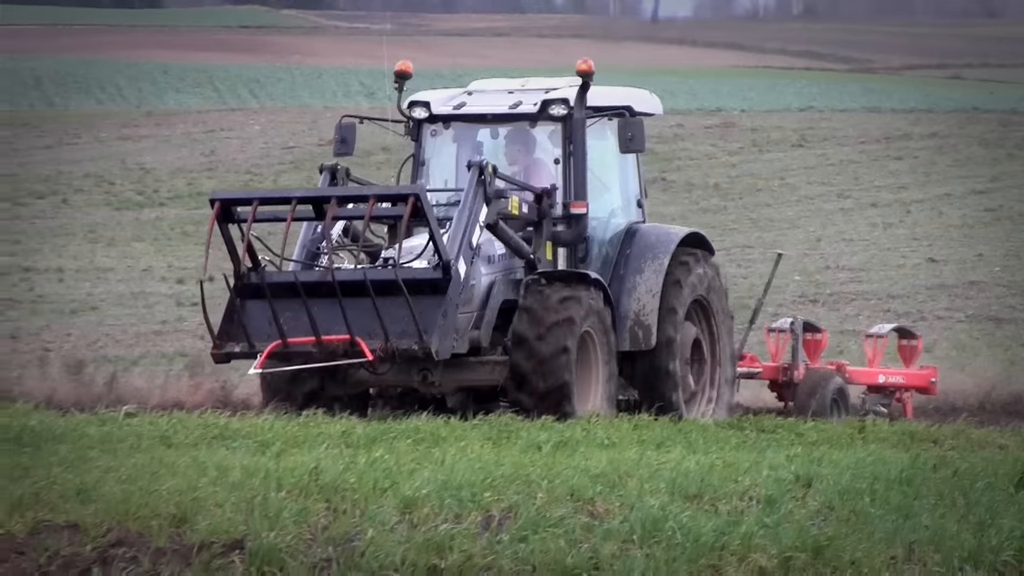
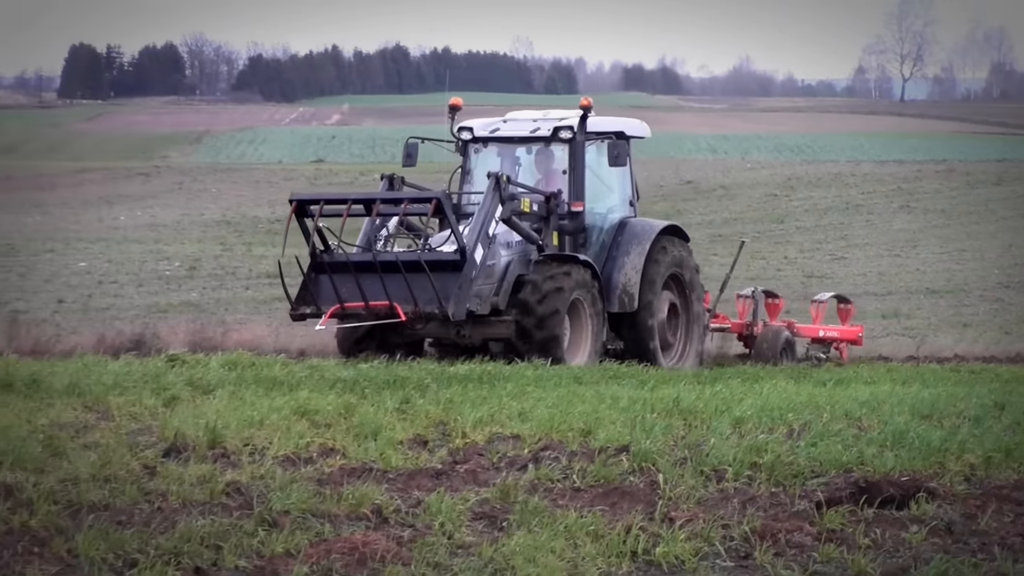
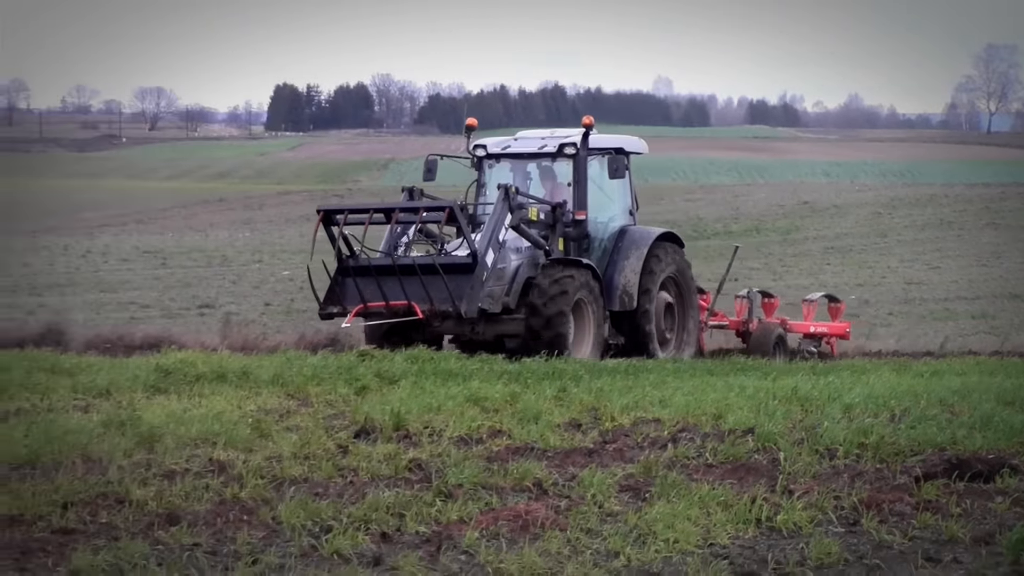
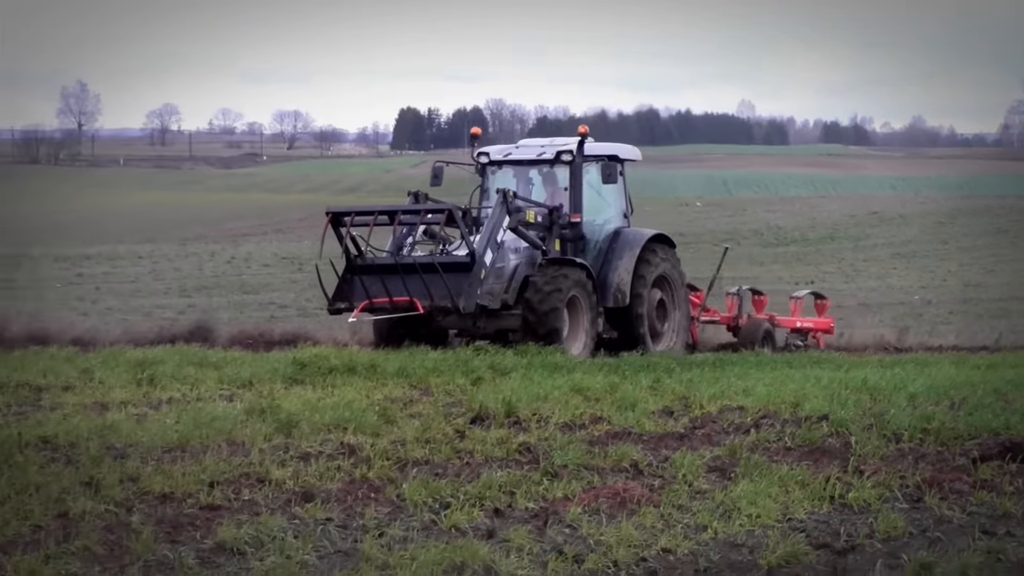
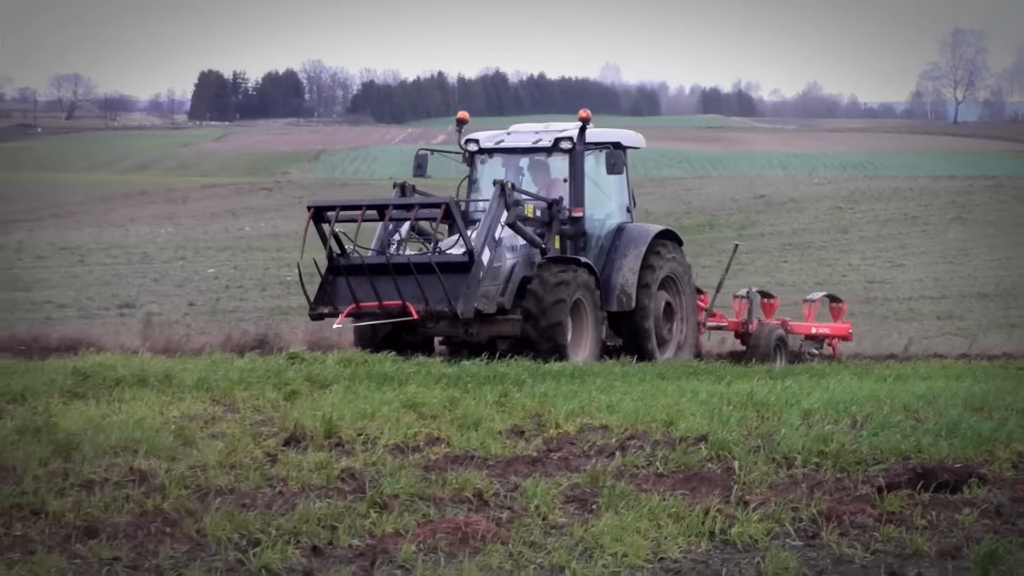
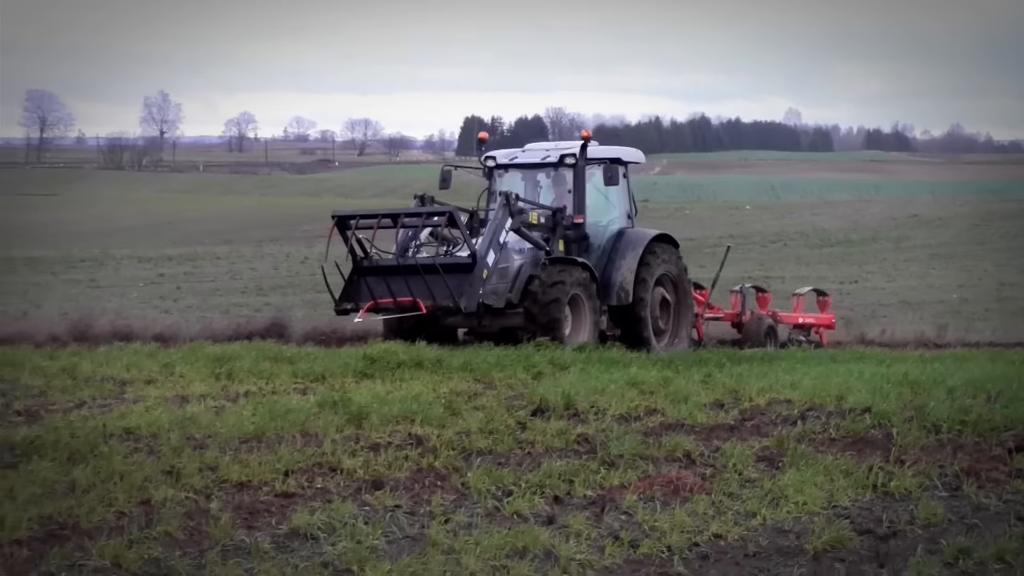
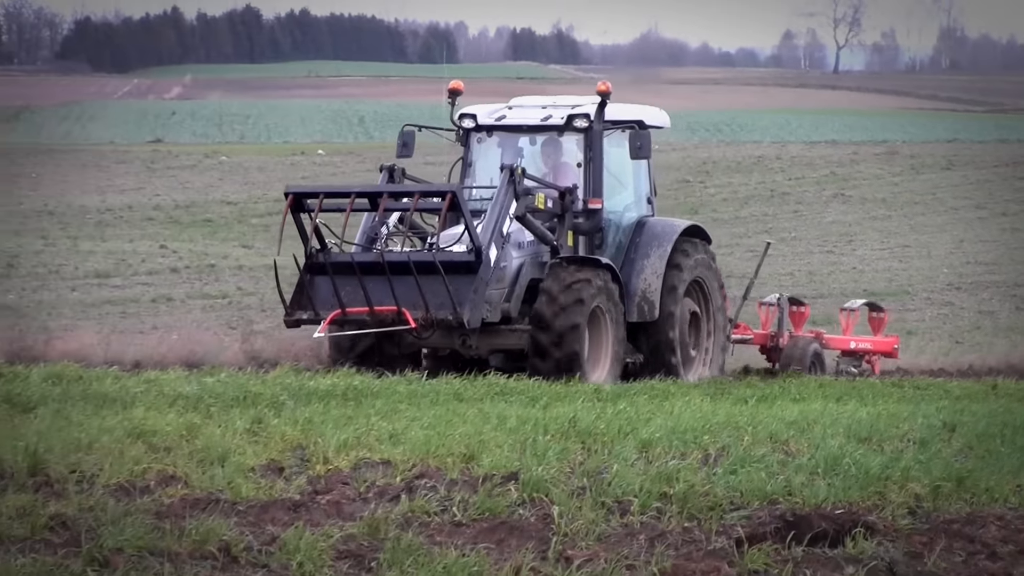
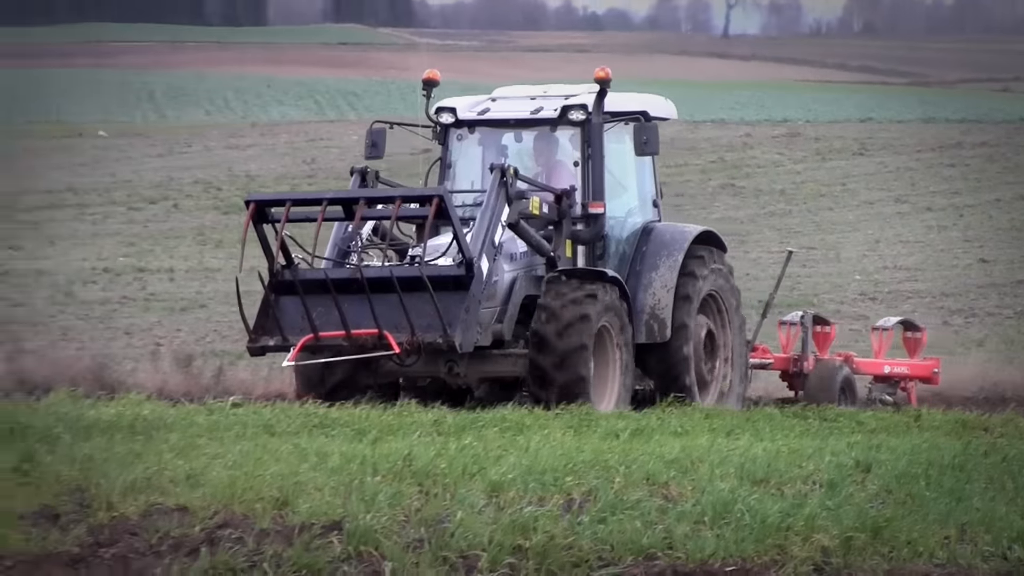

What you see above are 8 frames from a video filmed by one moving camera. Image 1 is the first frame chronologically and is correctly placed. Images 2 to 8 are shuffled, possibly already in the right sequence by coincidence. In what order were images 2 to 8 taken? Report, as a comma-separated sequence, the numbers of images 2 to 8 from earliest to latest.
8, 7, 2, 5, 3, 4, 6
